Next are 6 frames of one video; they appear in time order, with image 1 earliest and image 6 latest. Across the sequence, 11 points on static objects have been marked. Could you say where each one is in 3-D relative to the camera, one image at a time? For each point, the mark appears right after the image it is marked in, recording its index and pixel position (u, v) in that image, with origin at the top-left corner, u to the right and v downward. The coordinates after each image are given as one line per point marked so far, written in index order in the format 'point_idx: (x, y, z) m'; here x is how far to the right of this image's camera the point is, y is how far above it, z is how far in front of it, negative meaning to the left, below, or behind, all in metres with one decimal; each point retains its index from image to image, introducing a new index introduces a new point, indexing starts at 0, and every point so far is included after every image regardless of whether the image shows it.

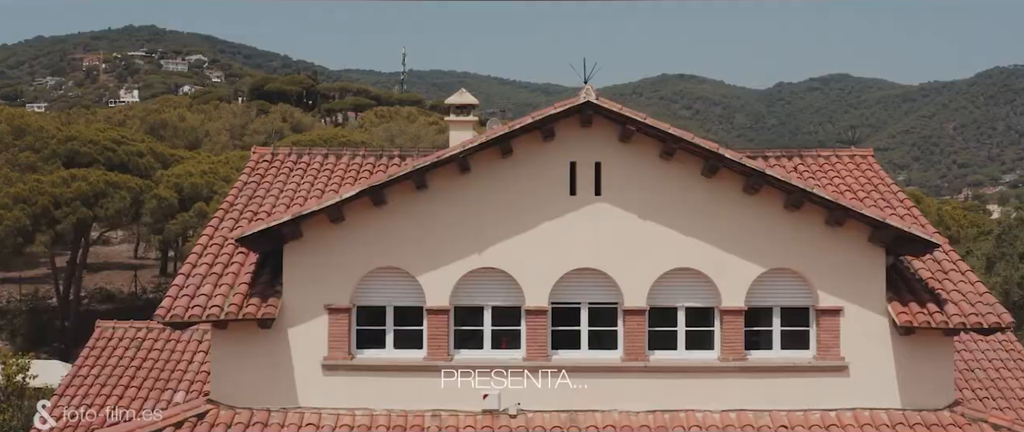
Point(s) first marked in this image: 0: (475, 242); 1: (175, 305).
0: (-0.5, -0.4, +14.3) m
1: (-4.9, -1.3, +14.0) m
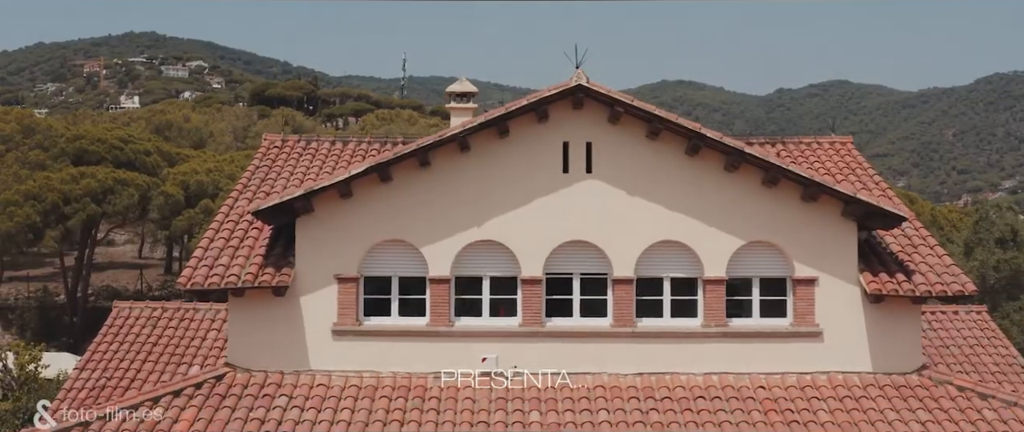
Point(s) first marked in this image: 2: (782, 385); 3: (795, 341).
0: (-0.6, 0.0, +15.4) m
1: (-4.9, -0.9, +15.0) m
2: (+4.3, -2.7, +15.2) m
3: (+4.6, -2.0, +15.5) m
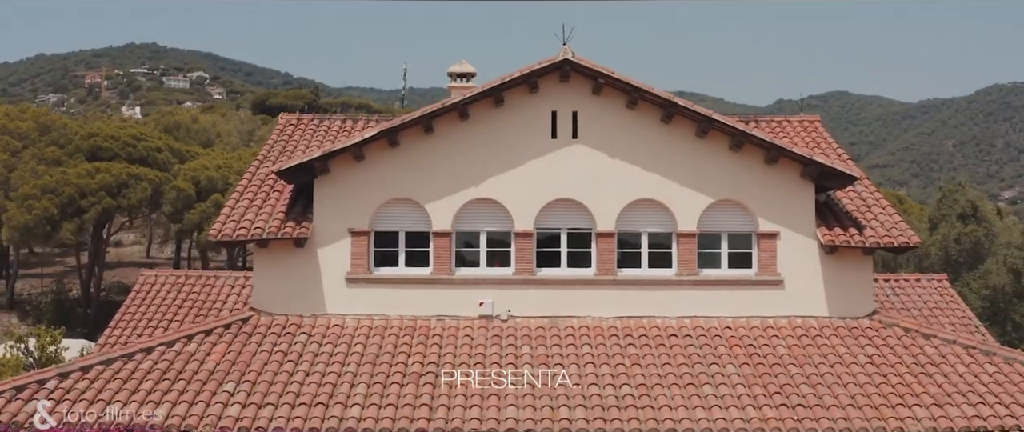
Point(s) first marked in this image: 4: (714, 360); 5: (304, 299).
0: (-0.7, +0.7, +17.3) m
1: (-5.0, -0.2, +16.9) m
2: (+4.2, -2.0, +17.1) m
3: (+4.5, -1.3, +17.3) m
4: (+3.3, -2.4, +15.8) m
5: (-3.7, -1.5, +17.2) m
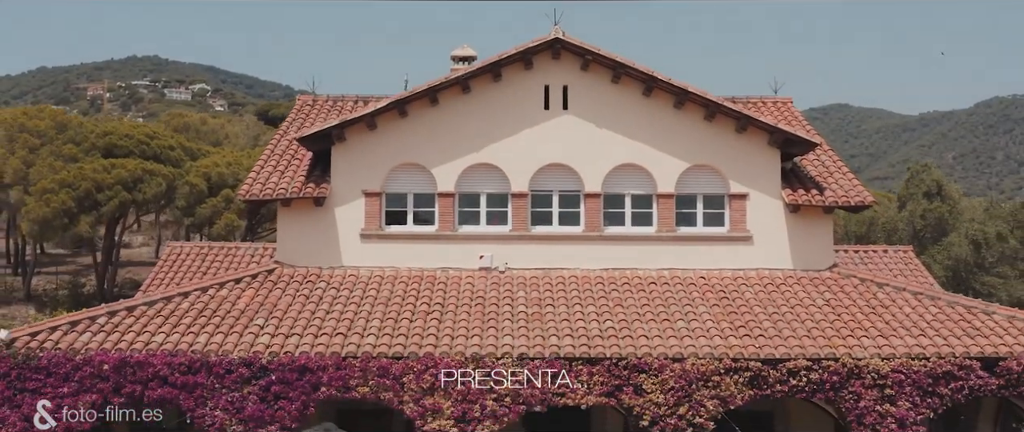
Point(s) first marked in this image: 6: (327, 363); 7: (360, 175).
0: (-0.8, +1.4, +19.3) m
1: (-5.1, +0.6, +18.9) m
2: (+4.1, -1.2, +19.1) m
3: (+4.4, -0.6, +19.3) m
4: (+3.2, -1.6, +17.8) m
5: (-3.8, -0.7, +19.2) m
6: (-3.0, -2.4, +15.6) m
7: (-3.0, +0.8, +19.2) m
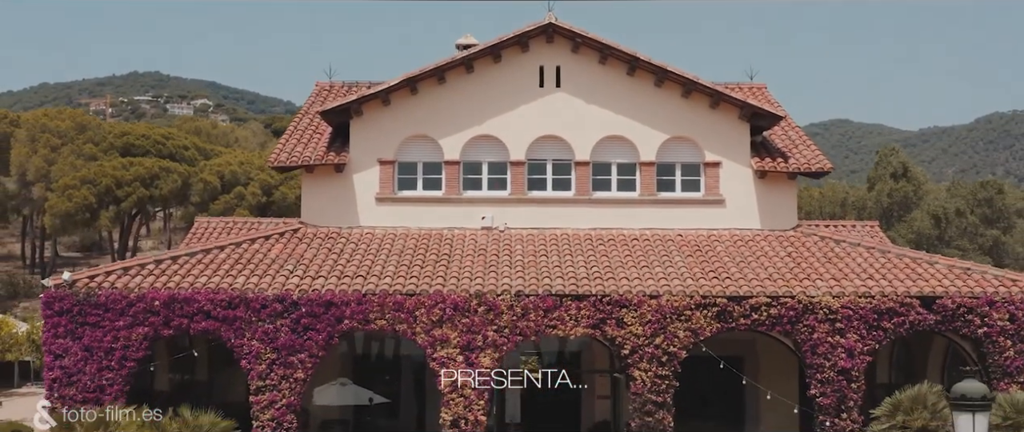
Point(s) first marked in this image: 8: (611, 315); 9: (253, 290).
0: (-0.8, +2.2, +21.7) m
1: (-5.1, +1.4, +21.3) m
2: (+4.1, -0.4, +21.4) m
3: (+4.4, +0.2, +21.7) m
4: (+3.2, -0.8, +20.2) m
5: (-3.8, 0.0, +21.5) m
6: (-3.0, -1.5, +17.9) m
7: (-3.1, +1.6, +21.6) m
8: (+1.8, -1.8, +17.9) m
9: (-4.9, -1.4, +18.1) m
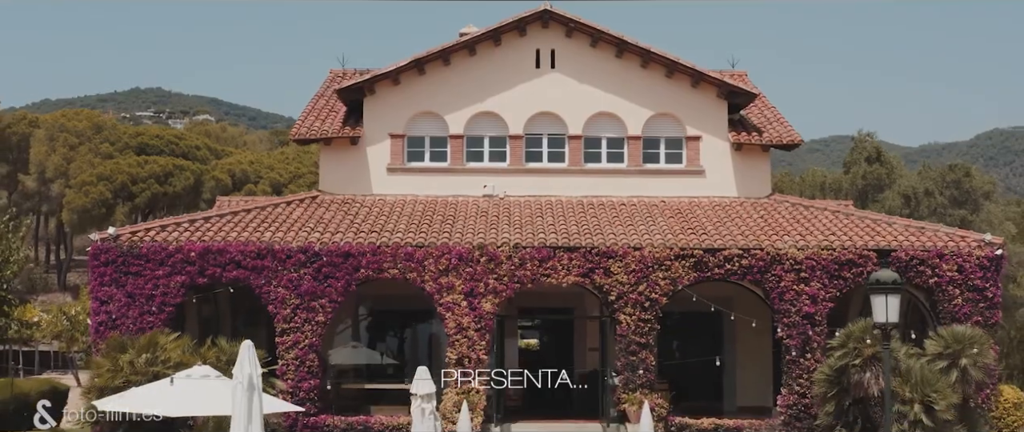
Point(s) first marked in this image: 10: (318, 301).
0: (-0.8, +3.0, +23.8) m
1: (-5.2, +2.1, +23.4) m
2: (+4.1, +0.4, +23.5) m
3: (+4.3, +1.0, +23.8) m
4: (+3.2, 0.0, +22.3) m
5: (-3.8, +0.8, +23.7) m
6: (-3.1, -0.7, +20.0) m
7: (-3.1, +2.4, +23.7) m
8: (+1.8, -1.0, +20.0) m
9: (-4.9, -0.6, +20.2) m
10: (-4.0, -1.8, +19.9) m
